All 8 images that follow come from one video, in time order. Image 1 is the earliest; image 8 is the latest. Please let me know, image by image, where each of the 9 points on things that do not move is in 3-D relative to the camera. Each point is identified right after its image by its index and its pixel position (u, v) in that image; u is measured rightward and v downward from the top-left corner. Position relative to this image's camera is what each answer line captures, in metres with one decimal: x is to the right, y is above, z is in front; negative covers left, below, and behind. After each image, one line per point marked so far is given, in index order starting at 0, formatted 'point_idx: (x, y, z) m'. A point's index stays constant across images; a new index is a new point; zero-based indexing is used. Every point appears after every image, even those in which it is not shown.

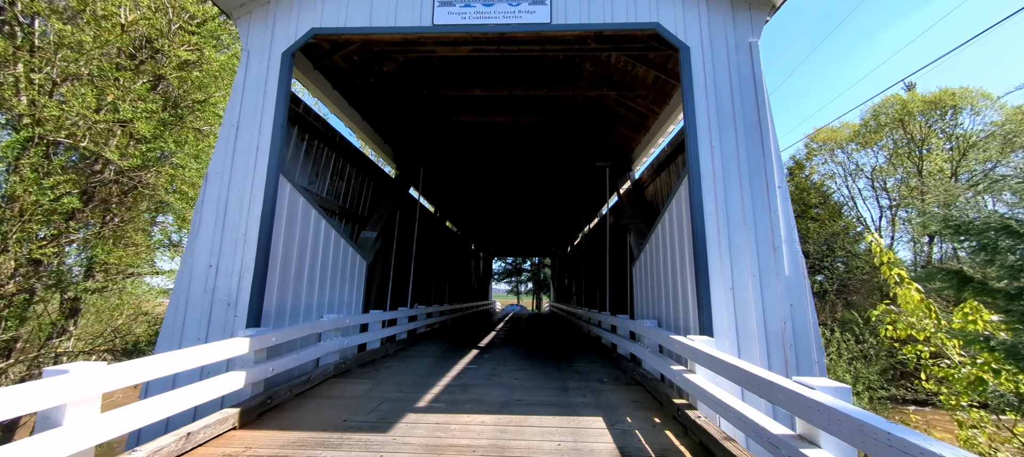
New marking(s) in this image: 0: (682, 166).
0: (+2.2, +0.8, +4.7) m
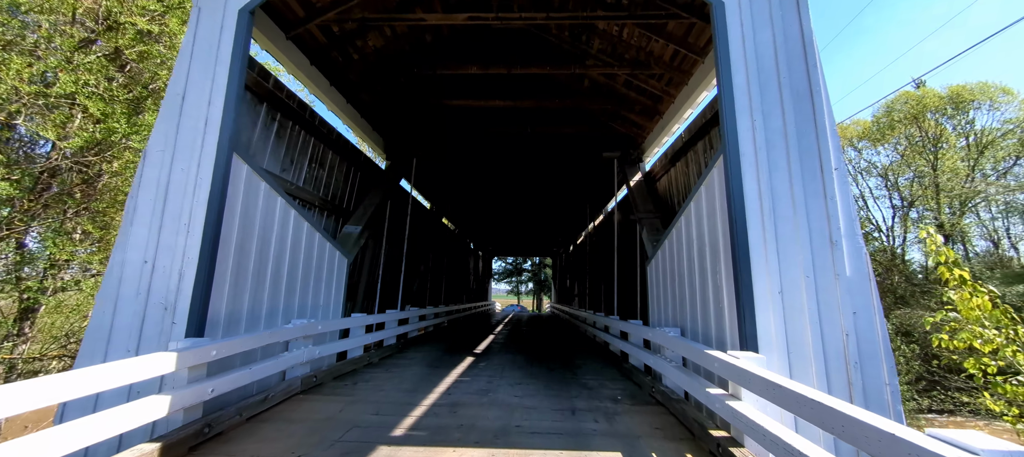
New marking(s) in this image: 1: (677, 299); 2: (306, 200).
0: (+2.2, +0.9, +4.1) m
1: (+1.5, -0.7, +3.3) m
2: (-2.5, +0.4, +4.3) m
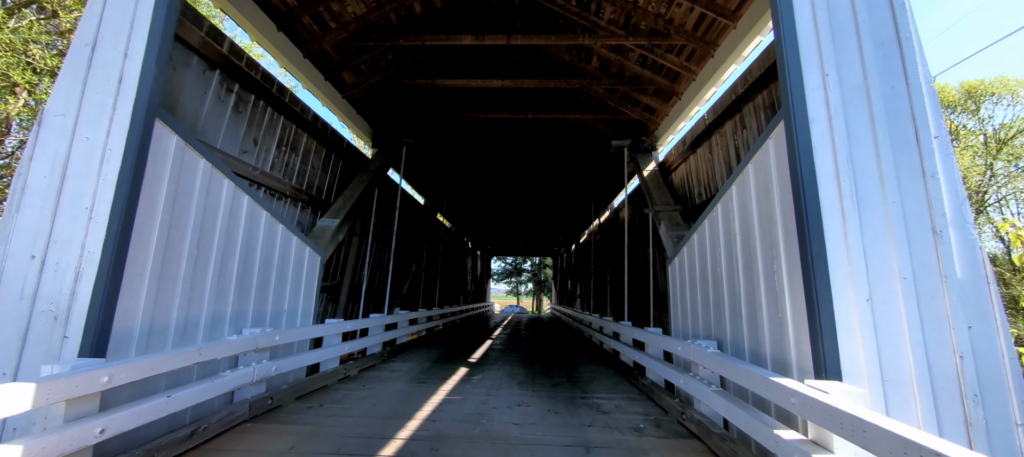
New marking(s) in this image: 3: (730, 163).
0: (+2.2, +0.9, +3.6) m
1: (+1.5, -0.6, +2.7) m
2: (-2.5, +0.4, +3.7) m
3: (+2.2, +0.7, +3.6) m
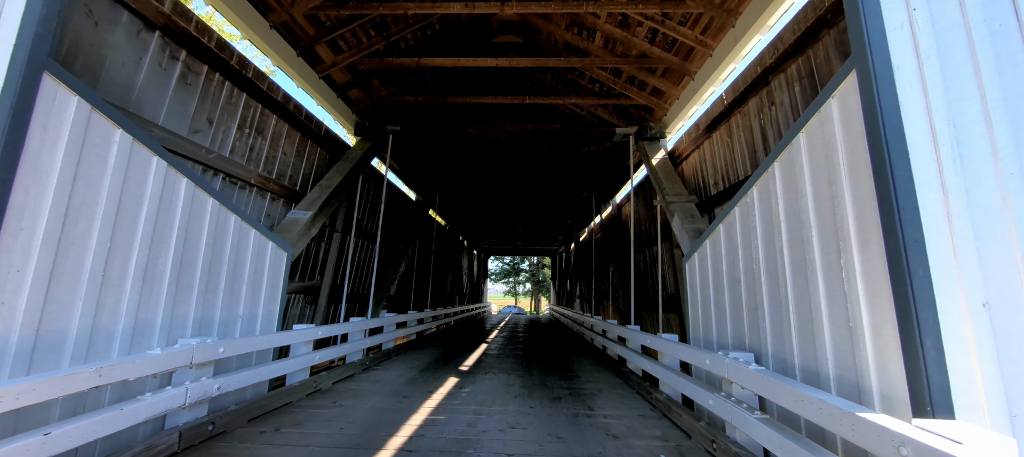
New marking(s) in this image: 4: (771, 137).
0: (+2.2, +1.0, +3.1) m
1: (+1.5, -0.5, +2.3) m
2: (-2.6, +0.5, +3.2) m
3: (+2.2, +0.7, +3.2) m
4: (+2.2, +0.8, +3.0) m
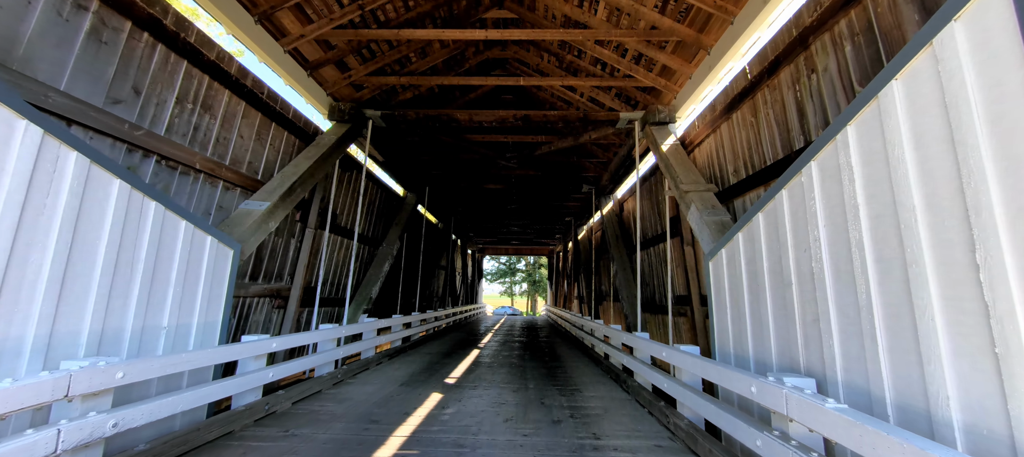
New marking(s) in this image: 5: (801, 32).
0: (+2.1, +1.1, +2.6) m
1: (+1.4, -0.5, +1.8) m
2: (-2.6, +0.6, +2.7) m
3: (+2.1, +0.8, +2.7) m
4: (+2.1, +0.8, +2.5) m
5: (+2.1, +1.4, +2.6) m
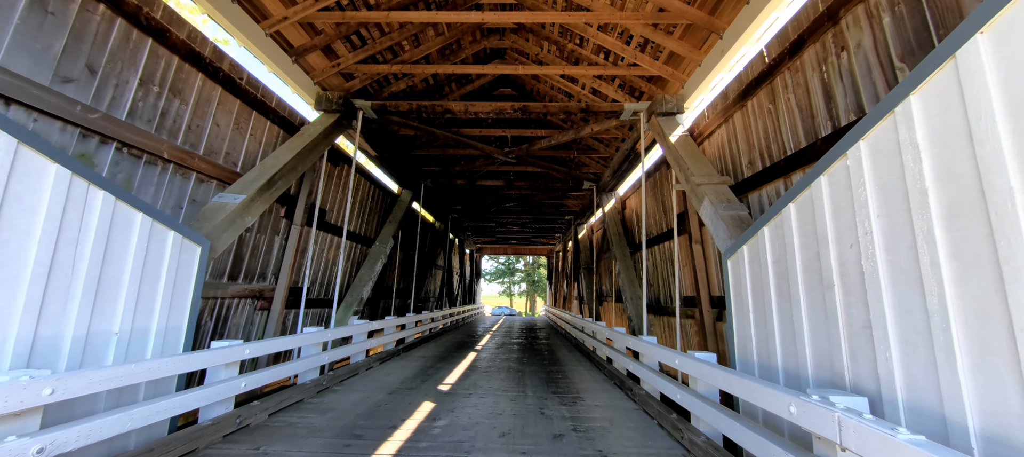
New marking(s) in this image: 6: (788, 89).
0: (+2.1, +1.1, +2.4) m
1: (+1.4, -0.4, +1.5) m
2: (-2.6, +0.6, +2.4) m
3: (+2.1, +0.8, +2.5) m
4: (+2.1, +0.8, +2.3) m
5: (+2.0, +1.4, +2.3) m
6: (+2.1, +1.1, +2.7) m
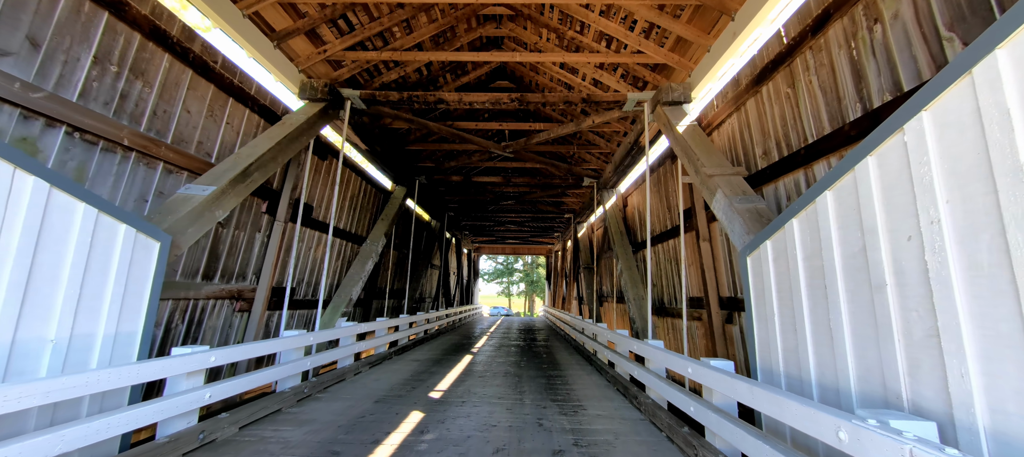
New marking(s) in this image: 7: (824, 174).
0: (+2.0, +1.1, +2.2) m
1: (+1.4, -0.4, +1.3) m
2: (-2.7, +0.6, +2.2) m
3: (+2.1, +0.9, +2.2) m
4: (+2.1, +0.9, +2.0) m
5: (+2.0, +1.5, +2.1) m
6: (+2.1, +1.1, +2.5) m
7: (+2.0, +0.4, +2.4) m
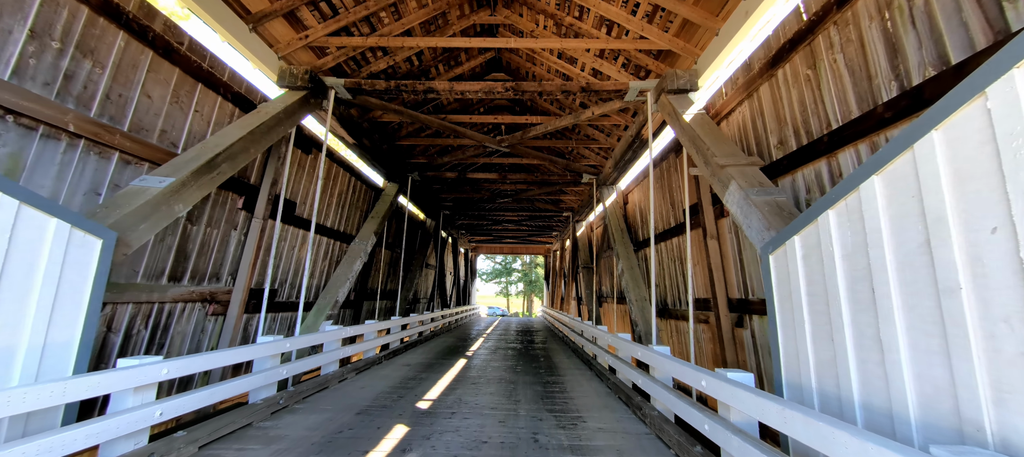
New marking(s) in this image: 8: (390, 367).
0: (+2.0, +1.2, +1.9) m
1: (+1.3, -0.4, +1.1) m
2: (-2.7, +0.7, +1.9) m
3: (+2.0, +0.9, +2.0) m
4: (+2.0, +0.9, +1.8) m
5: (+2.0, +1.5, +1.8) m
6: (+2.0, +1.1, +2.2) m
7: (+2.0, +0.4, +2.1) m
8: (-1.7, -1.9, +4.9) m
